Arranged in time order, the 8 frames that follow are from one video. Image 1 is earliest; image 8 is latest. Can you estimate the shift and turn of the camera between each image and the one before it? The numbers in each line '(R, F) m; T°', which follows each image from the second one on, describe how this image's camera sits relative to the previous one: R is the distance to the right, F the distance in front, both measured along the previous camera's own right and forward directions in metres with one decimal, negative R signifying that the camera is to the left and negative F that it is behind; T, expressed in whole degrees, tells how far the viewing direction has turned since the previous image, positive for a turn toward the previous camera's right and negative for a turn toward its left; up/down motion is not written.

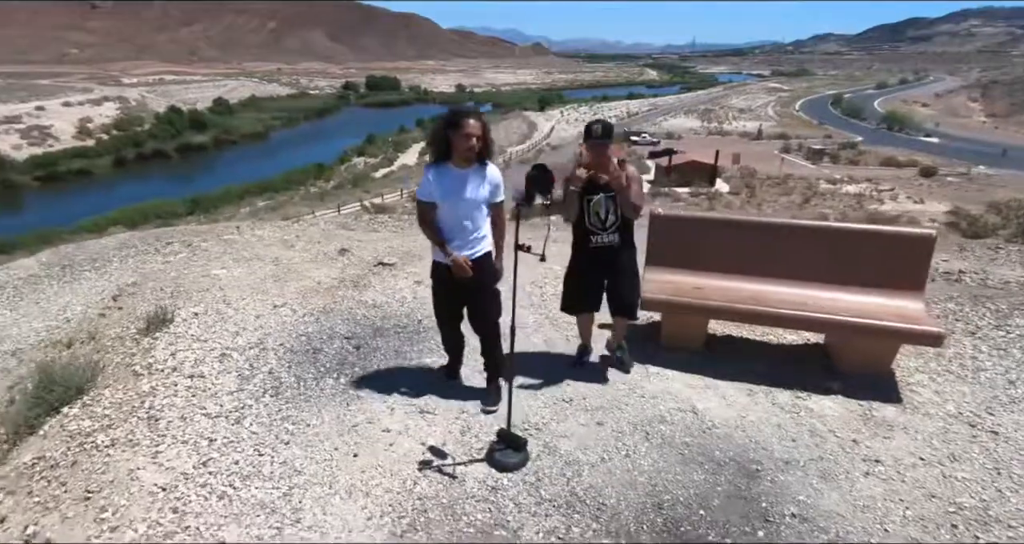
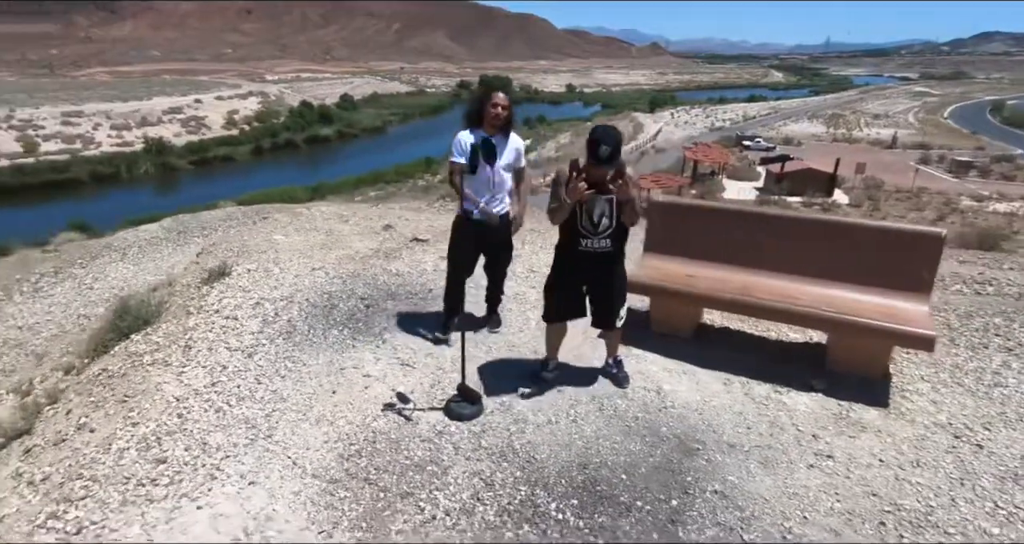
(+1.2, -0.3) m; -10°
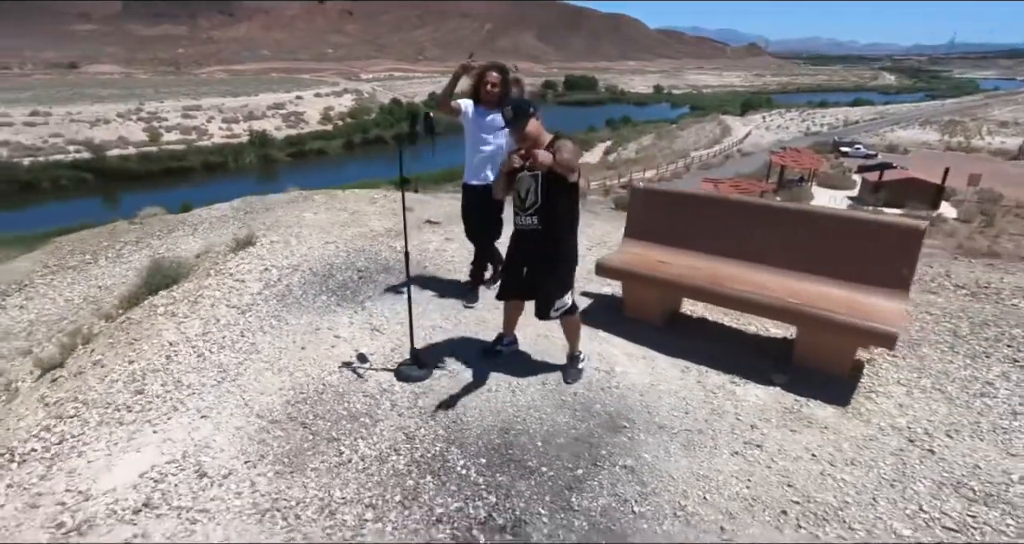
(+1.1, -0.1) m; -8°
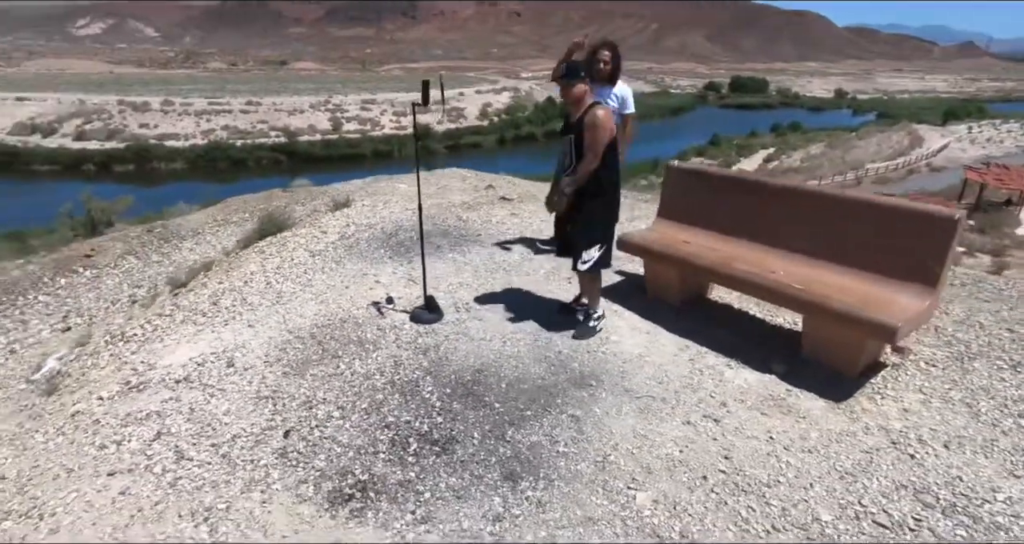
(+1.3, -0.2) m; -14°
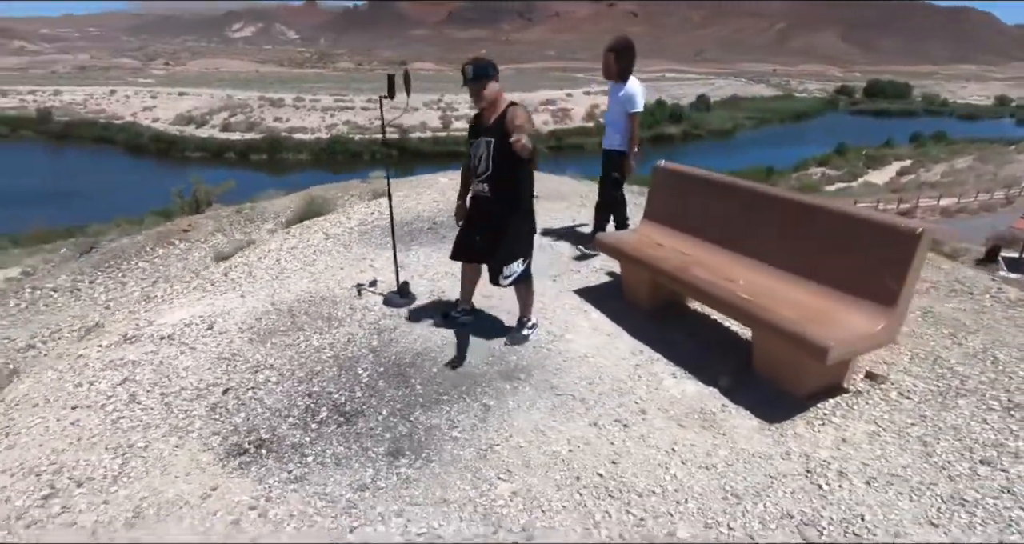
(+1.4, 0.0) m; -10°
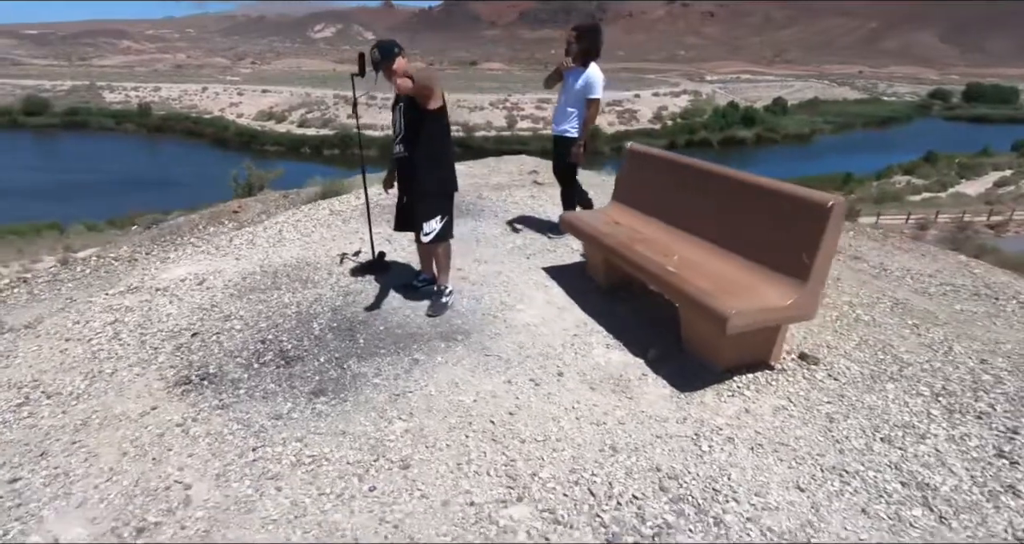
(+1.1, -0.2) m; -6°
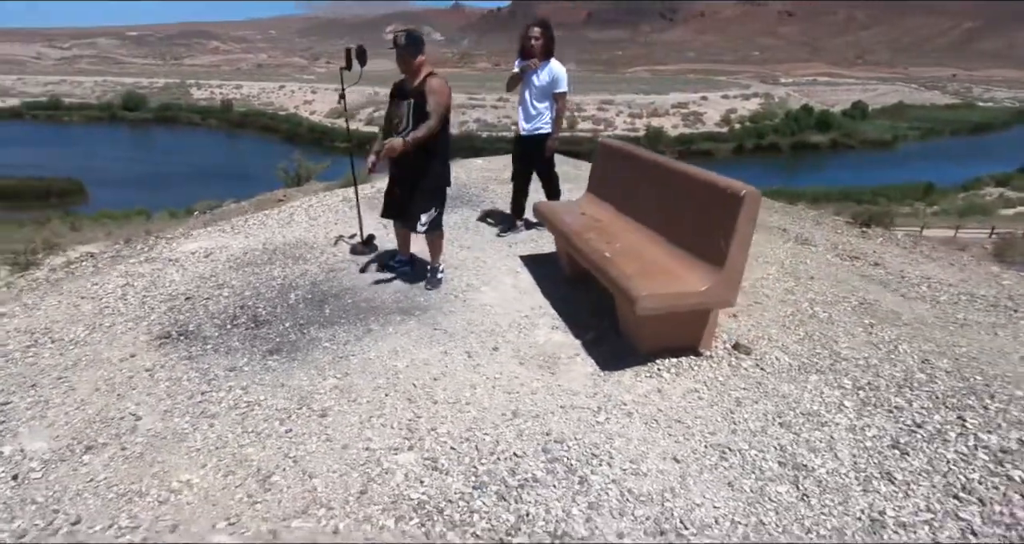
(+1.0, -0.2) m; -6°
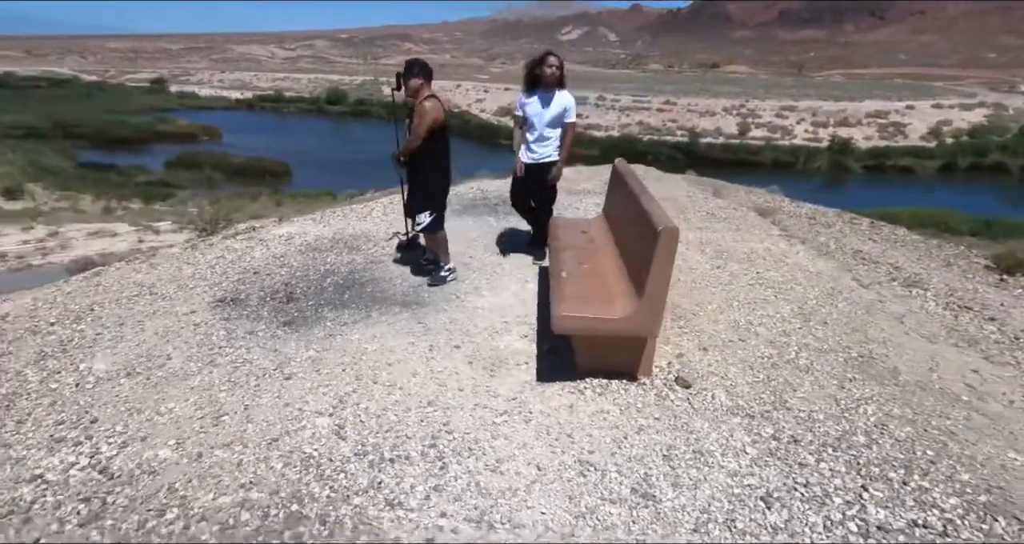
(+1.7, -0.3) m; -15°
